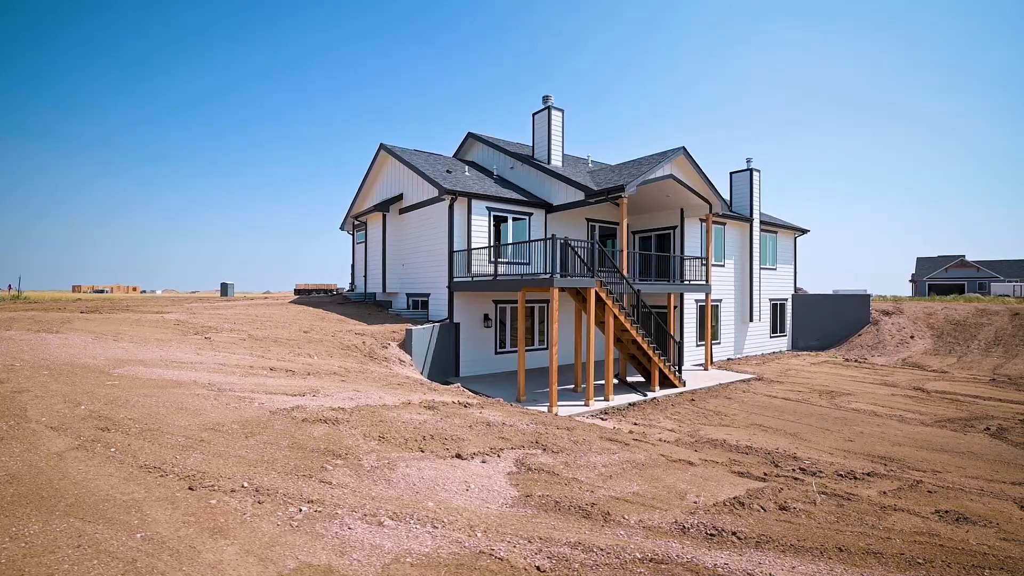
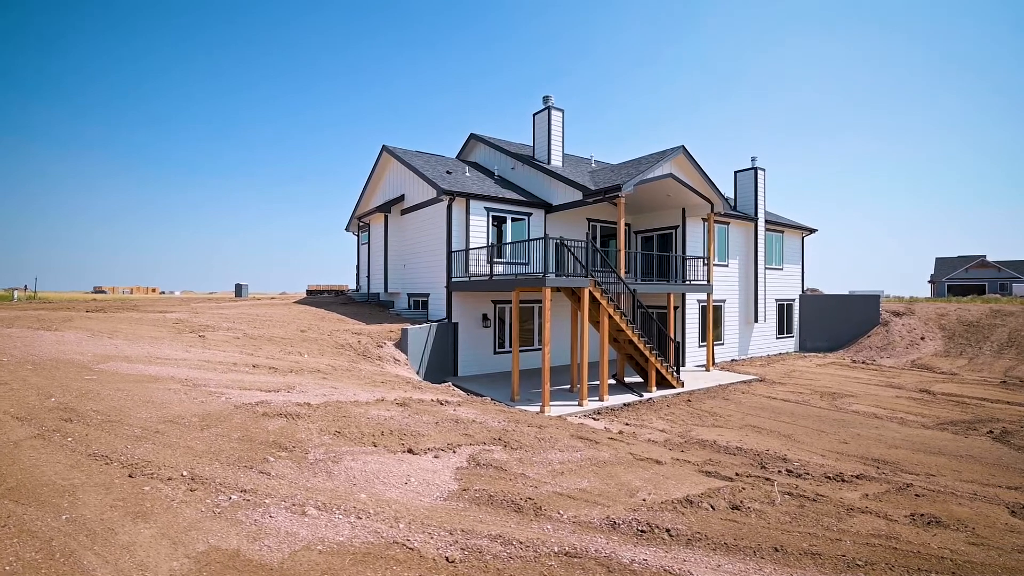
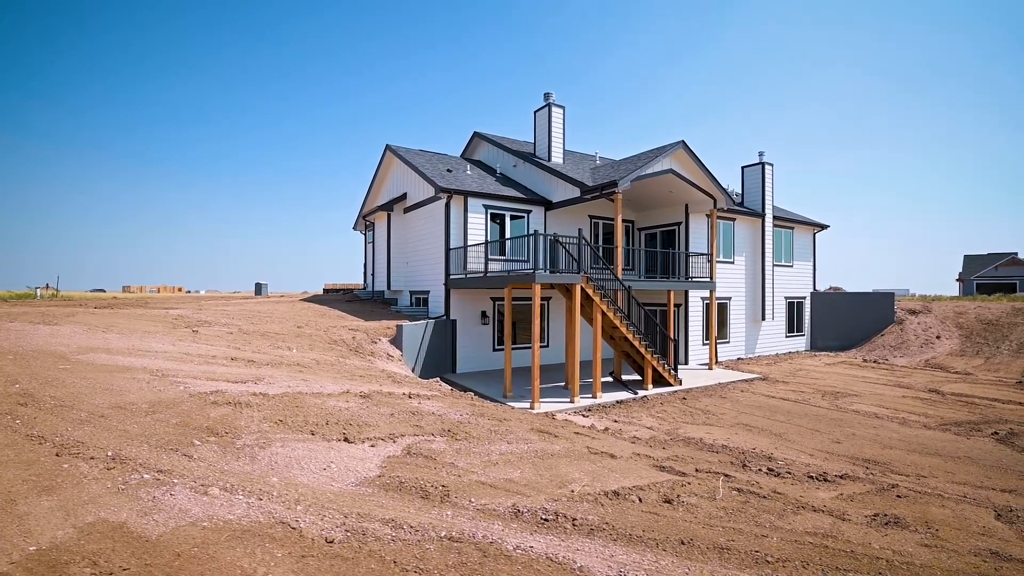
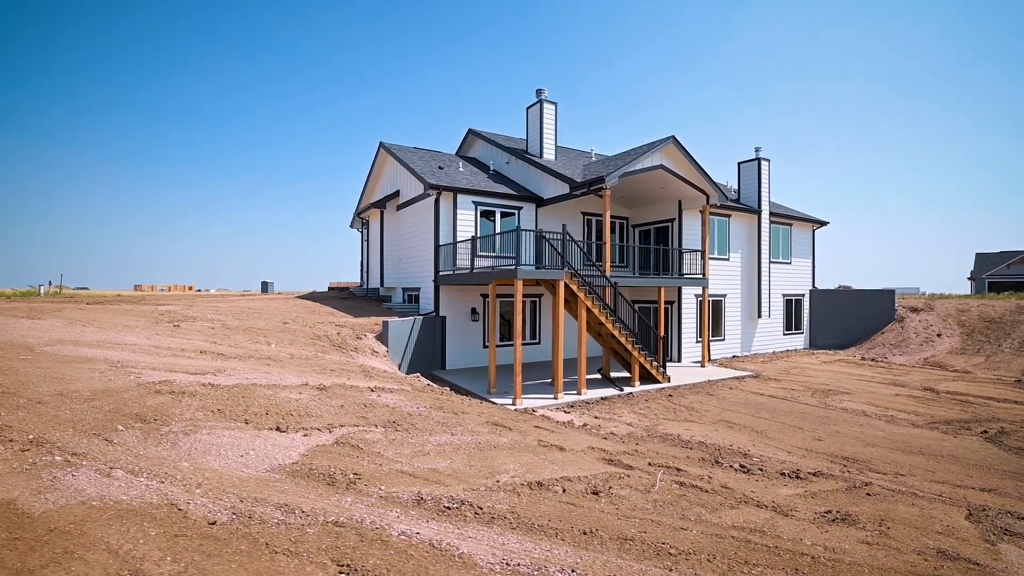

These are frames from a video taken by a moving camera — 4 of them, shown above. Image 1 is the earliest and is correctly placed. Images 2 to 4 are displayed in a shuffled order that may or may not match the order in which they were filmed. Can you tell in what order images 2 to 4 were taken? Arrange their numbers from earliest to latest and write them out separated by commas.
2, 3, 4
